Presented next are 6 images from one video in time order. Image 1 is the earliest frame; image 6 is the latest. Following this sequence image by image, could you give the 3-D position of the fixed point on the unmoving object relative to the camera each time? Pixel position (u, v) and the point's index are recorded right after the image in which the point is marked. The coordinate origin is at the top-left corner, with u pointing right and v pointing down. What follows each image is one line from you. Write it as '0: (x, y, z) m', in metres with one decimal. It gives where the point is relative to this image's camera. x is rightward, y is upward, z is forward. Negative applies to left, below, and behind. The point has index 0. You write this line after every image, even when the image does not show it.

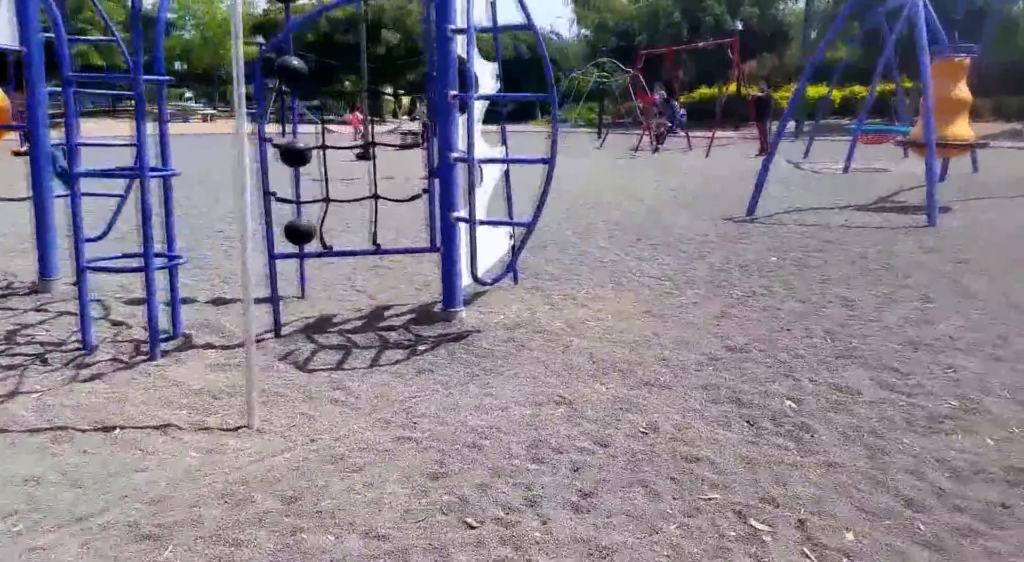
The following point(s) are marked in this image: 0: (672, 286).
0: (+1.0, 0.0, +5.5) m
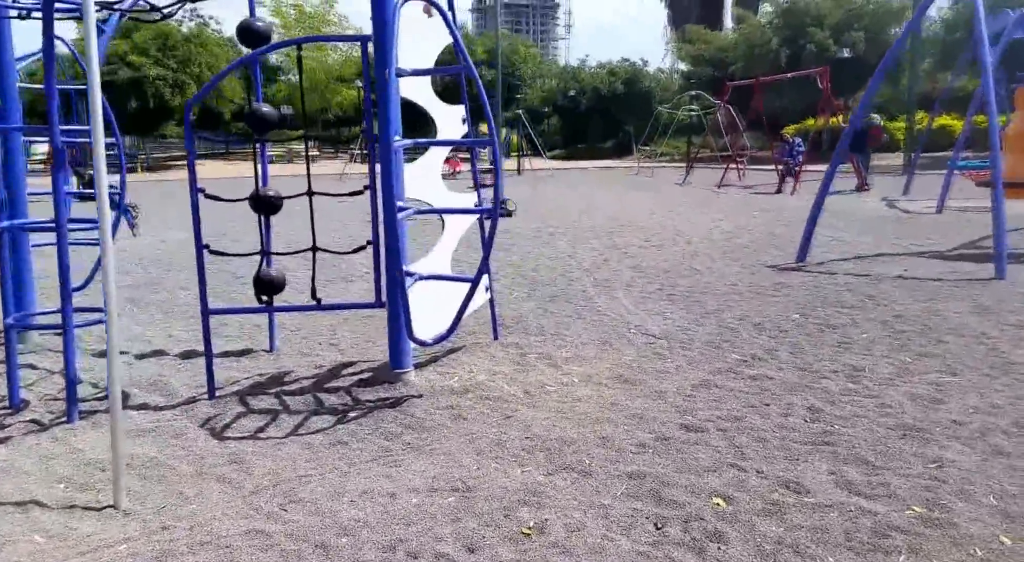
0: (+0.9, -0.4, +5.1) m
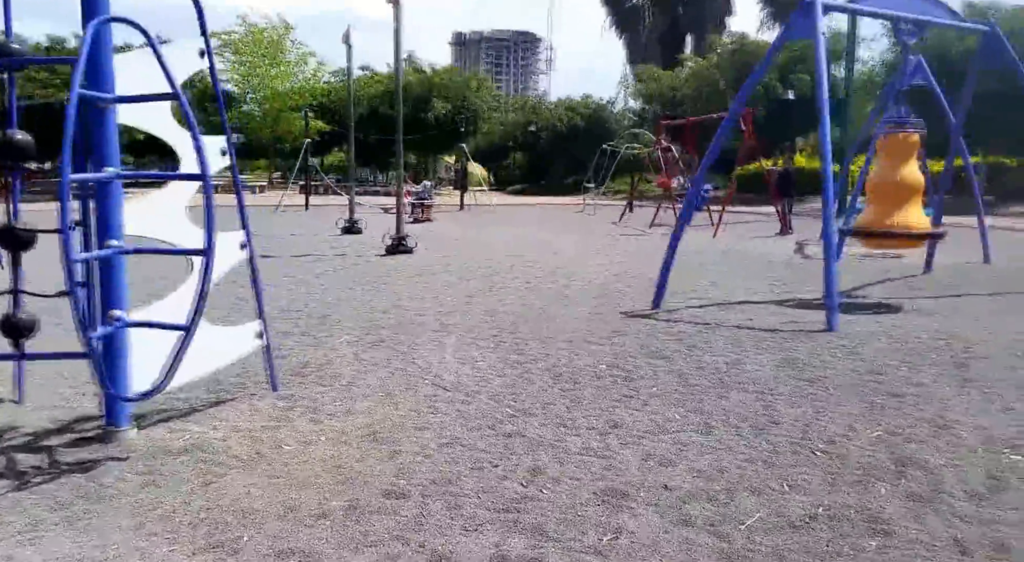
0: (-0.3, -0.6, +4.9) m
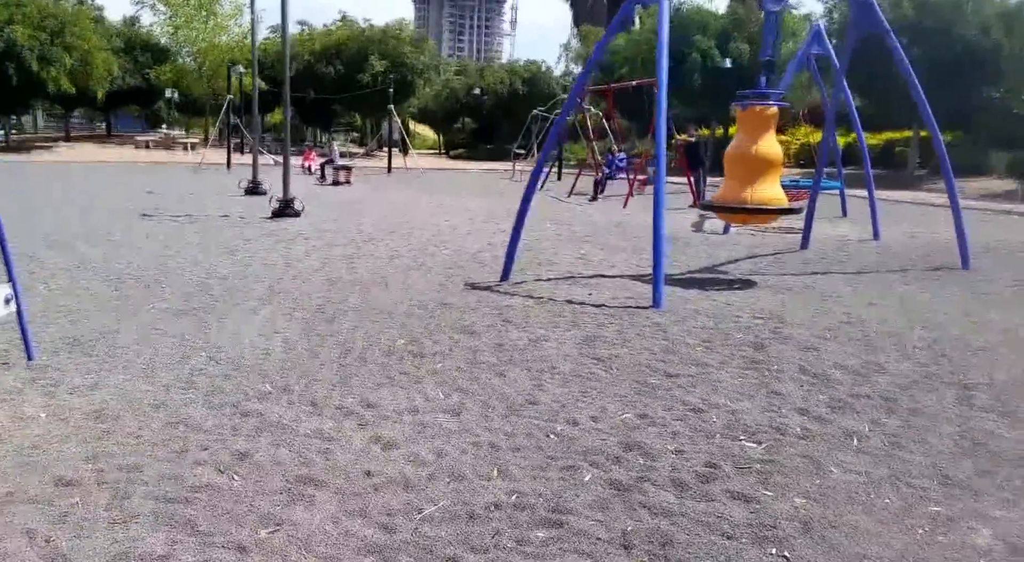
0: (-1.5, -0.5, +4.6) m
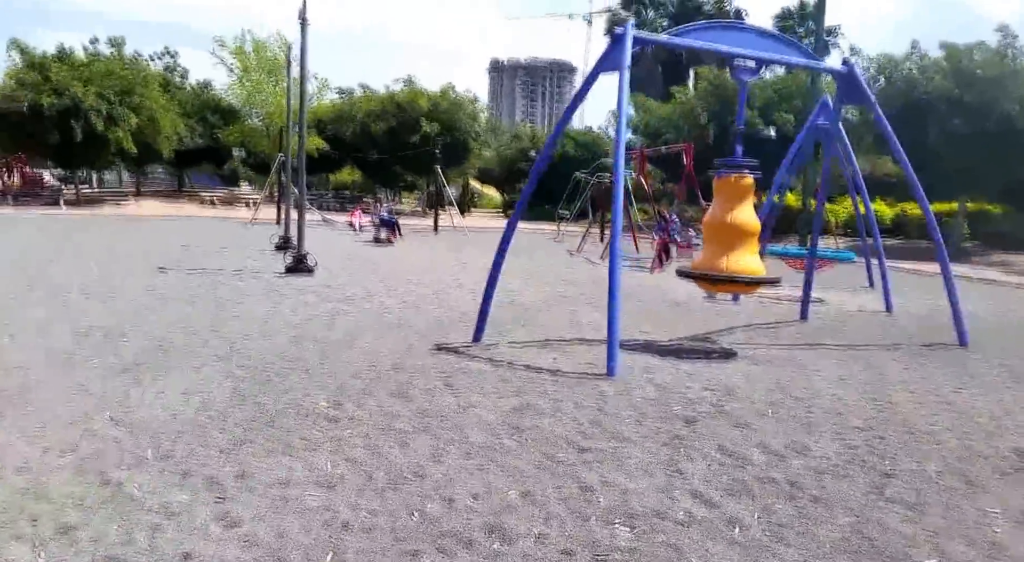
0: (-2.0, -0.7, +4.4) m
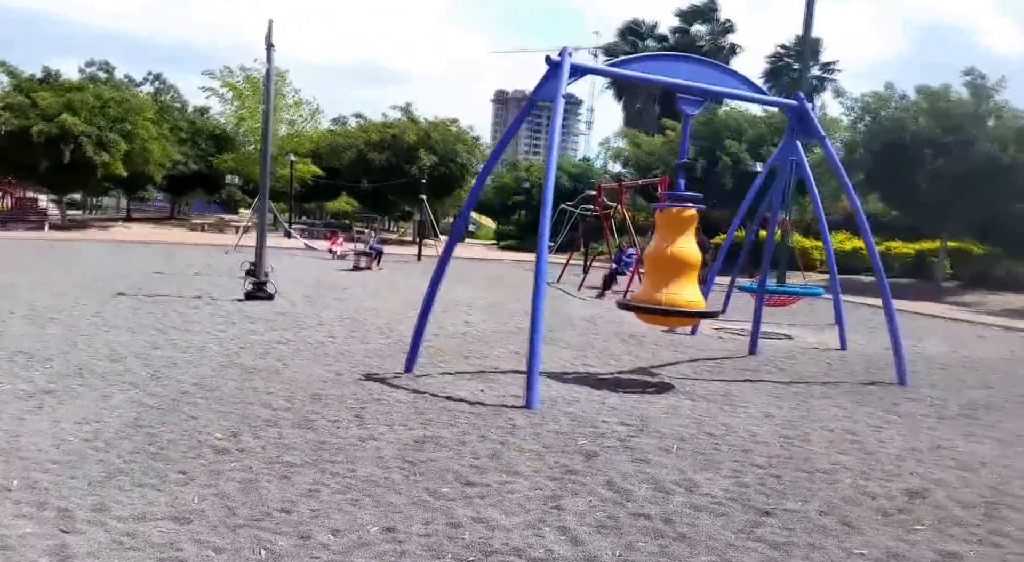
0: (-2.5, -0.8, +4.3) m
